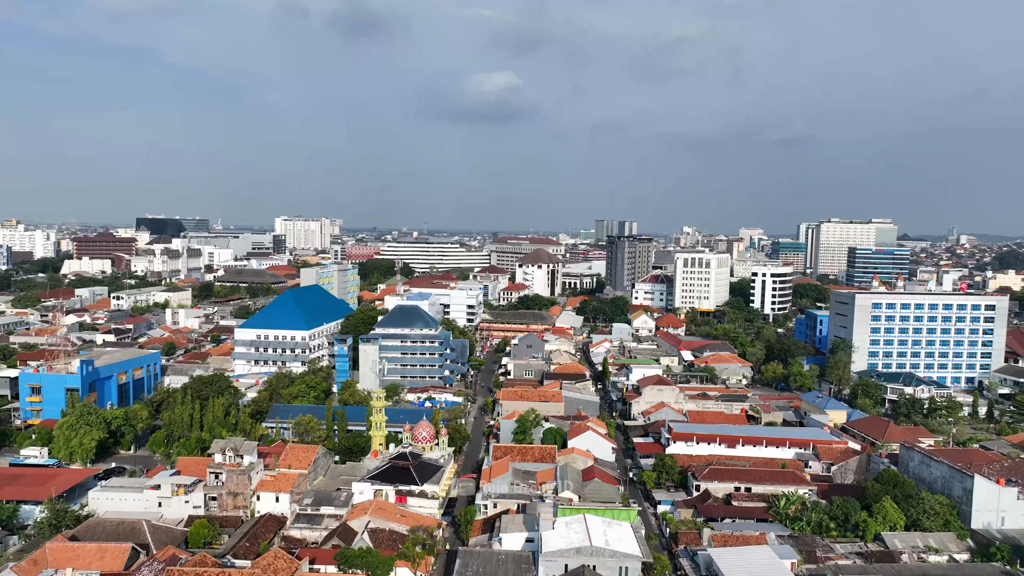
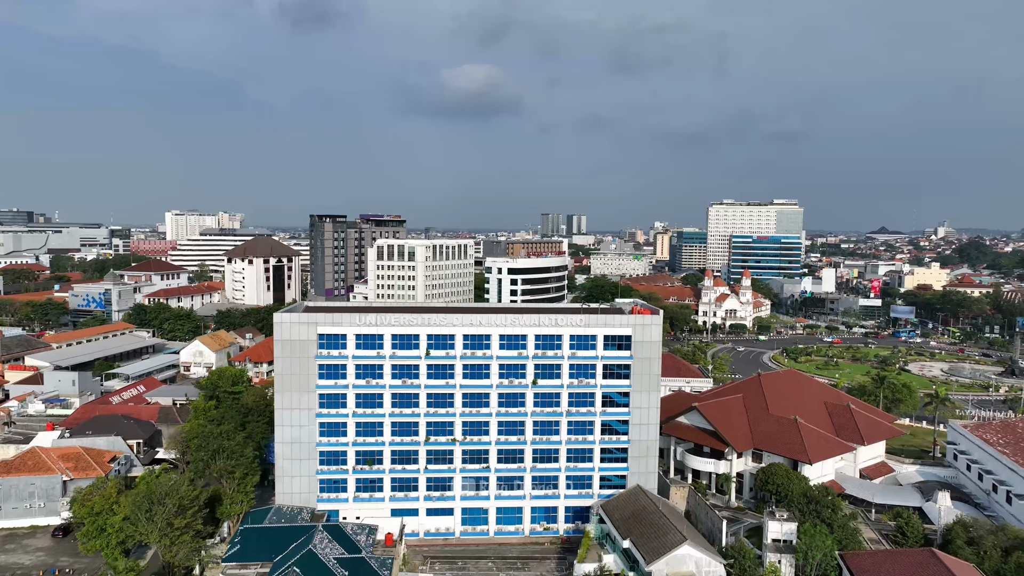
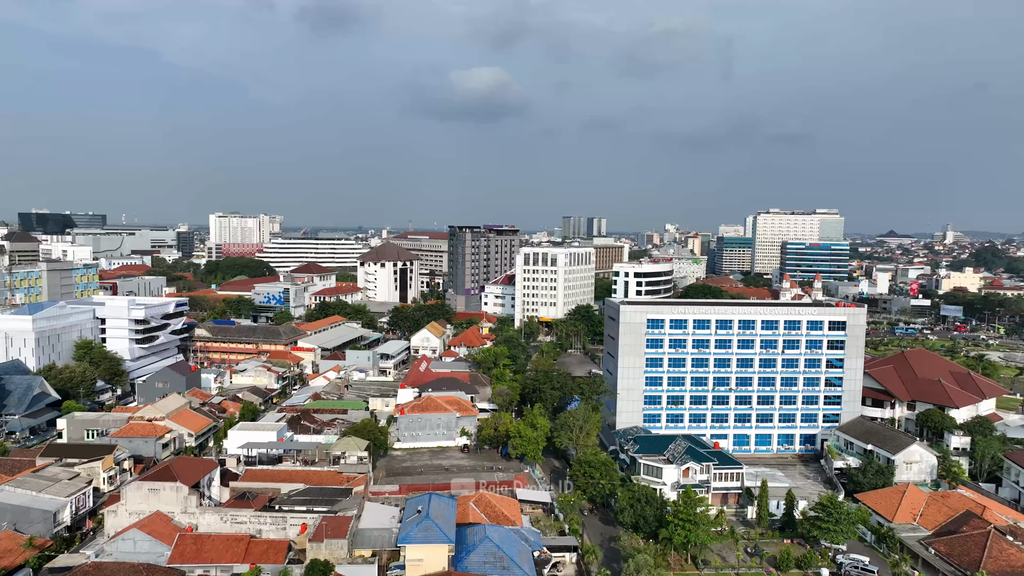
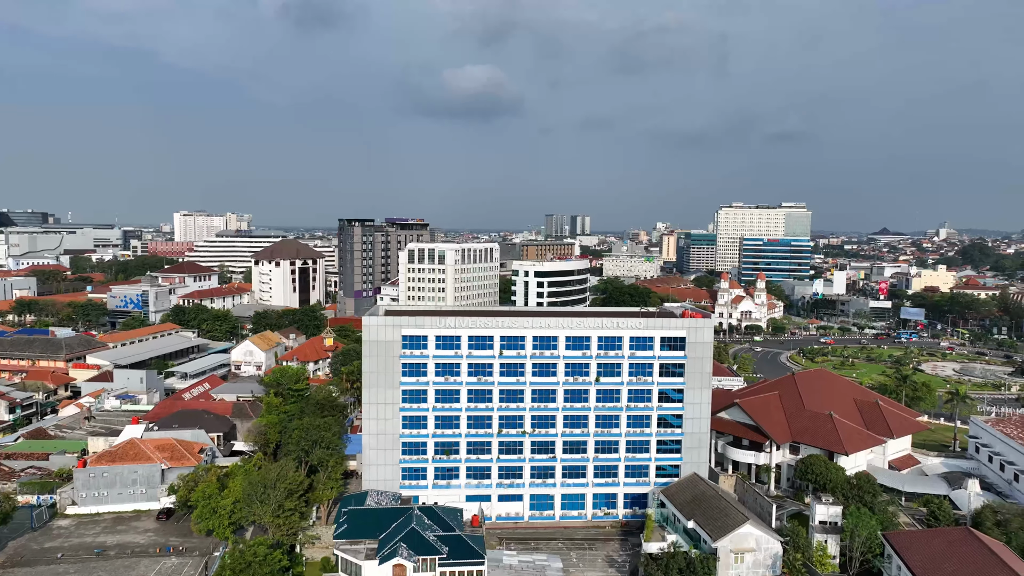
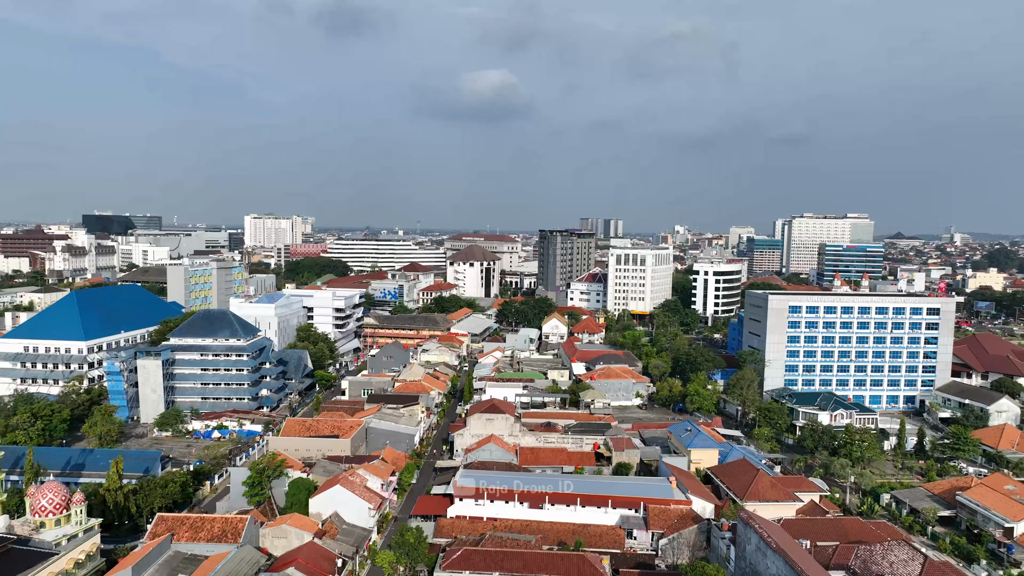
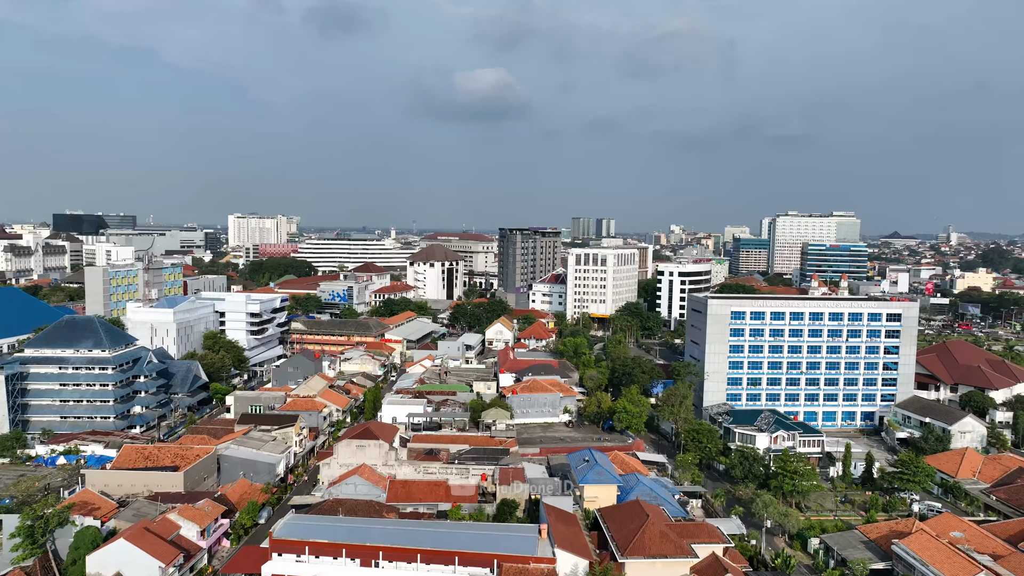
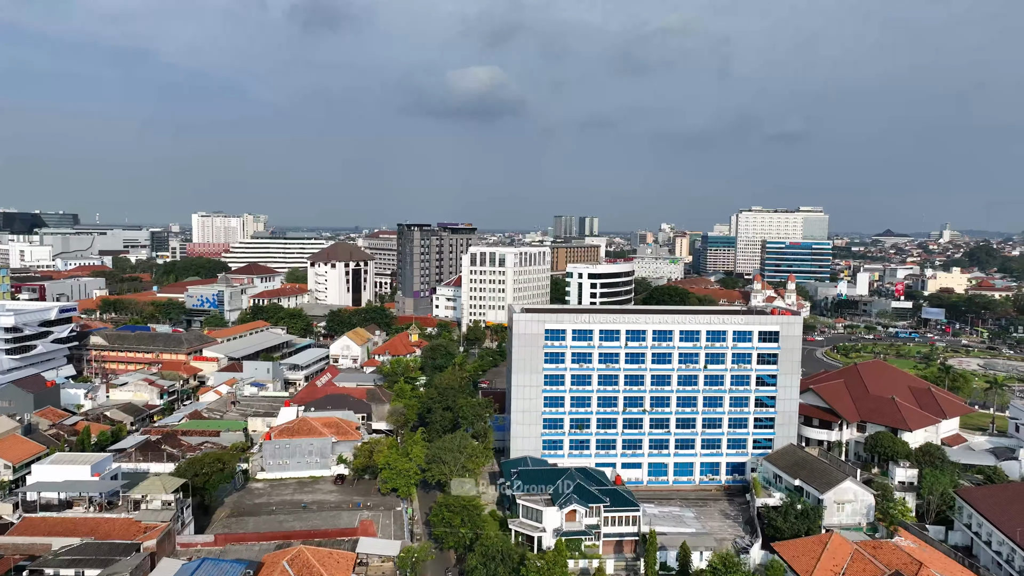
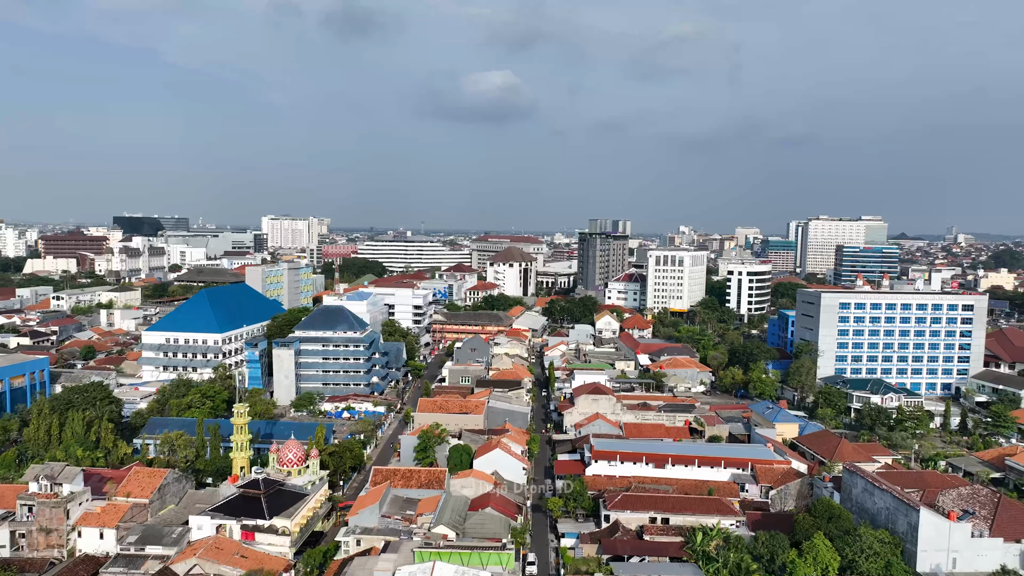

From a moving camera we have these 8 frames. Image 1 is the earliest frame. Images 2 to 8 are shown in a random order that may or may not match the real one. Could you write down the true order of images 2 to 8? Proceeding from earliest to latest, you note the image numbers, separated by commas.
8, 5, 6, 3, 7, 4, 2
